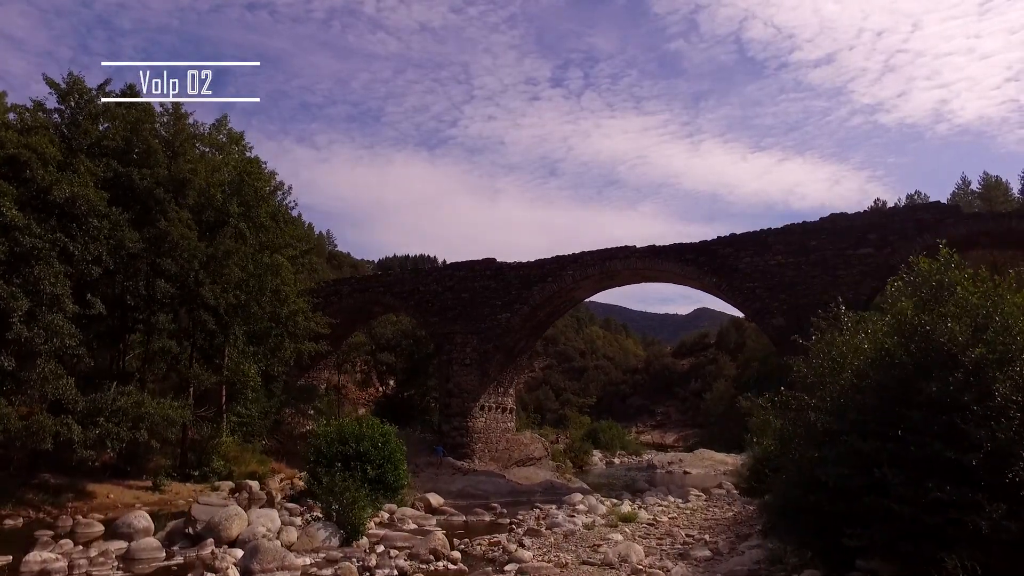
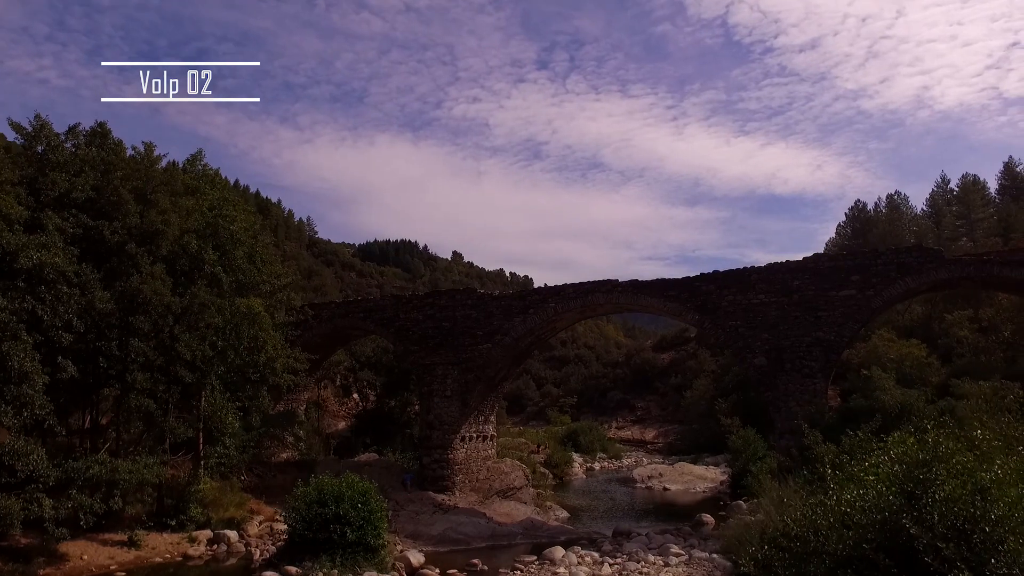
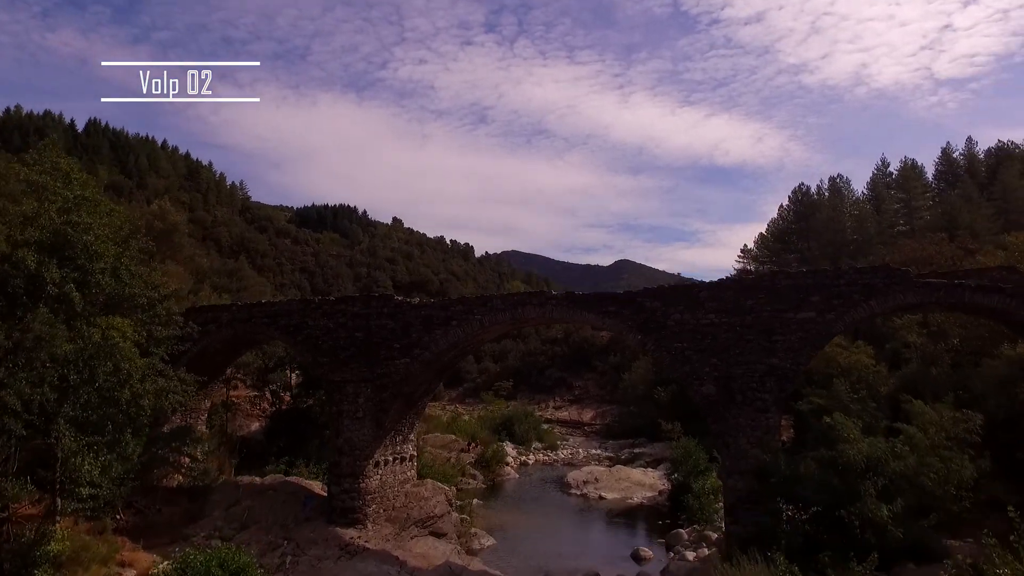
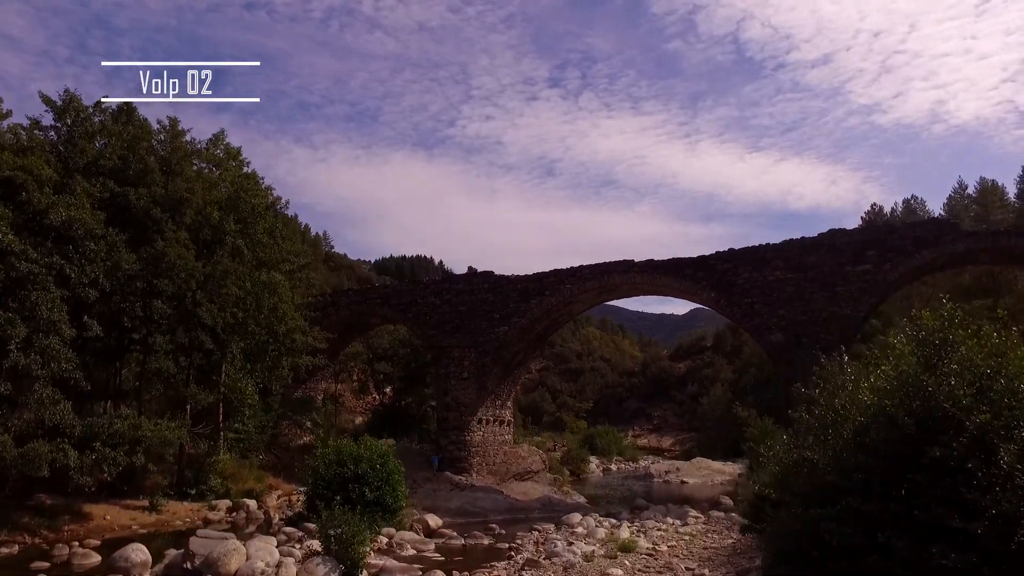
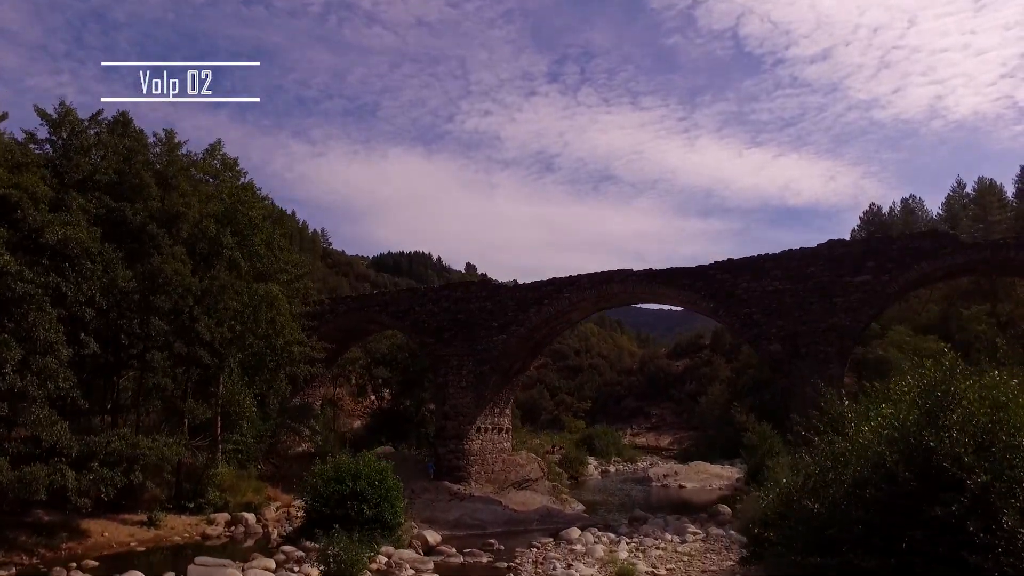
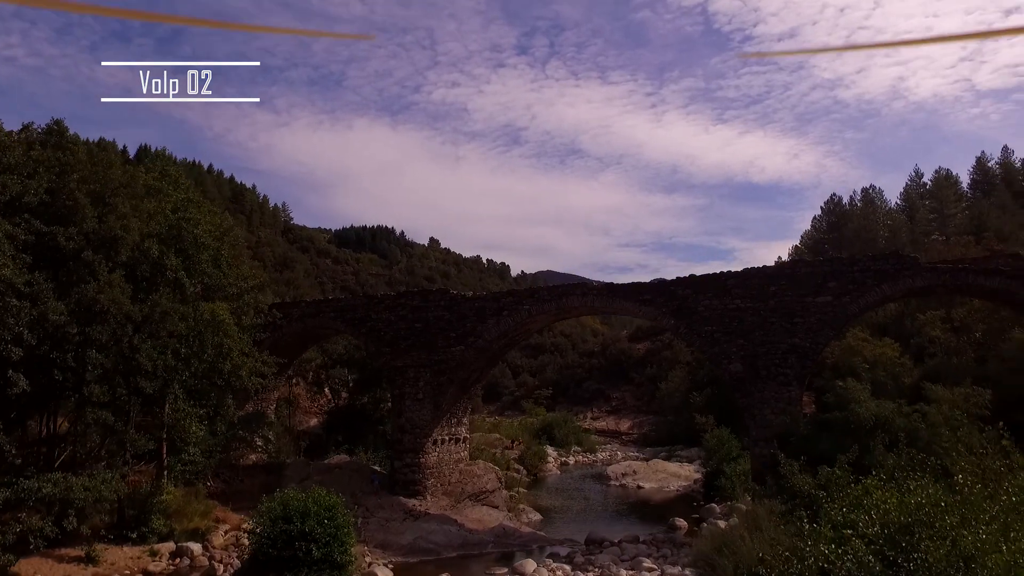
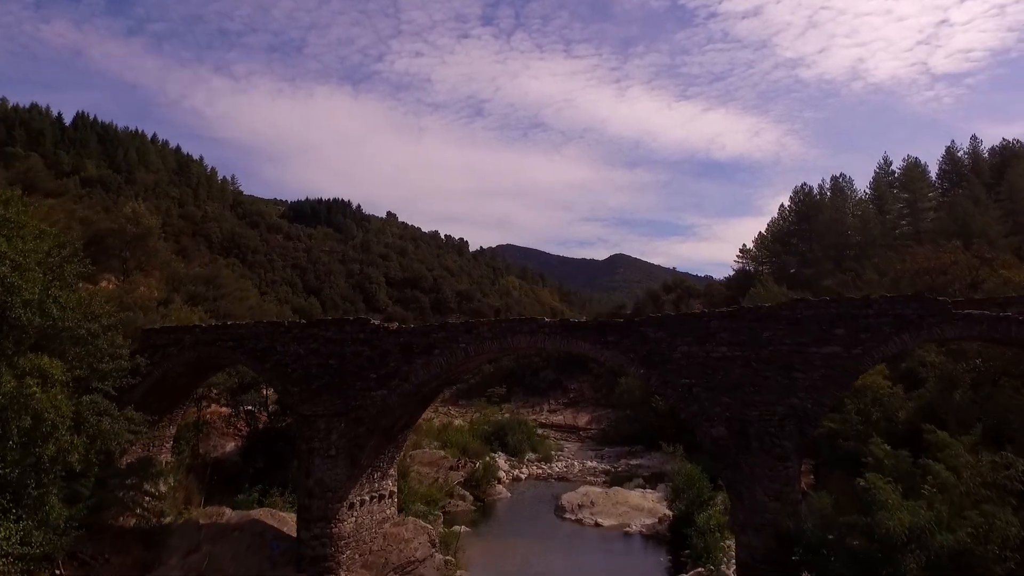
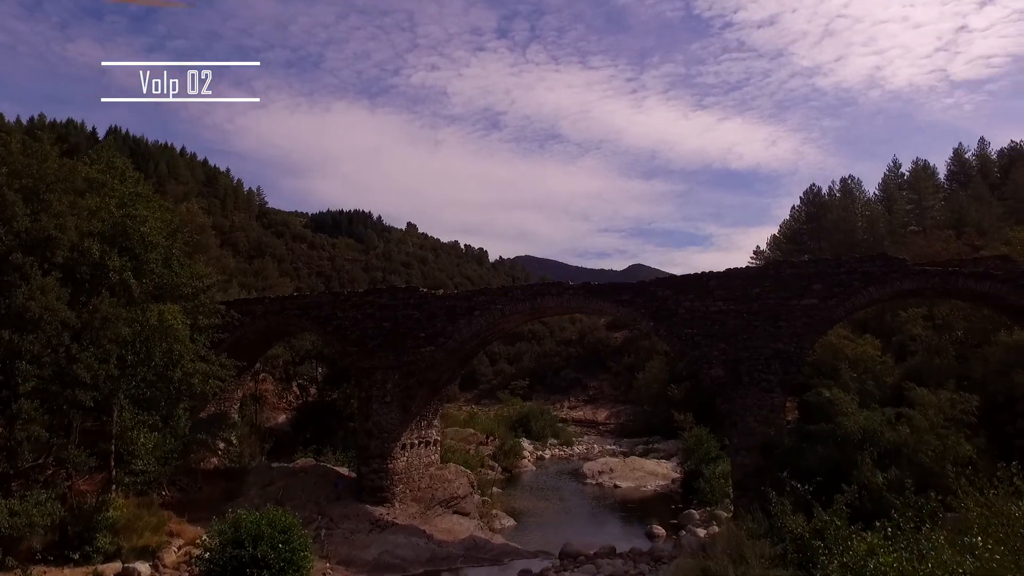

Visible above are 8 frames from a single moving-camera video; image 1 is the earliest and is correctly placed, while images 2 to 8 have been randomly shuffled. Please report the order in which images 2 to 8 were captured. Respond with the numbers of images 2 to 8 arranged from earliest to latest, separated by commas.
4, 5, 2, 6, 8, 3, 7
